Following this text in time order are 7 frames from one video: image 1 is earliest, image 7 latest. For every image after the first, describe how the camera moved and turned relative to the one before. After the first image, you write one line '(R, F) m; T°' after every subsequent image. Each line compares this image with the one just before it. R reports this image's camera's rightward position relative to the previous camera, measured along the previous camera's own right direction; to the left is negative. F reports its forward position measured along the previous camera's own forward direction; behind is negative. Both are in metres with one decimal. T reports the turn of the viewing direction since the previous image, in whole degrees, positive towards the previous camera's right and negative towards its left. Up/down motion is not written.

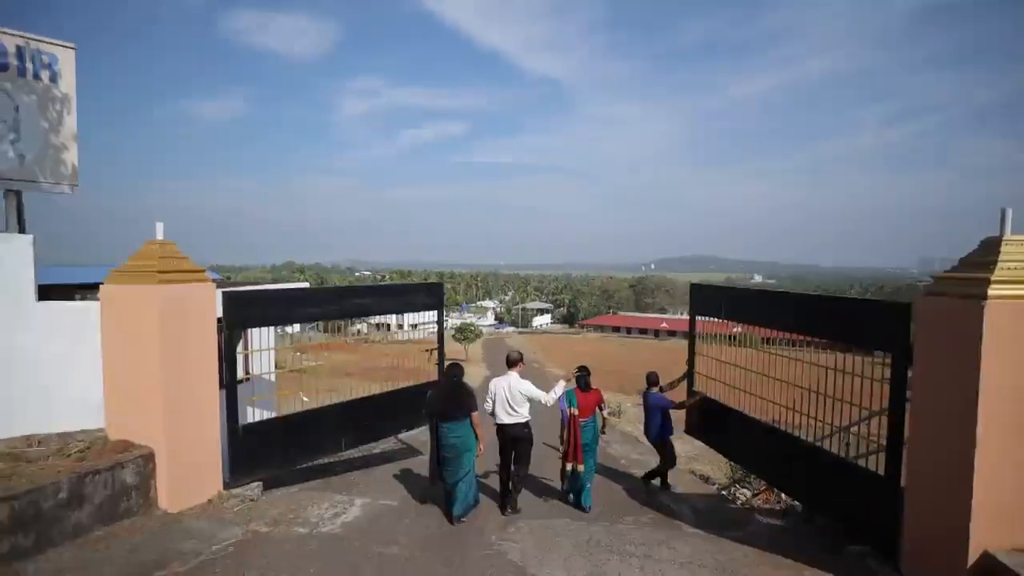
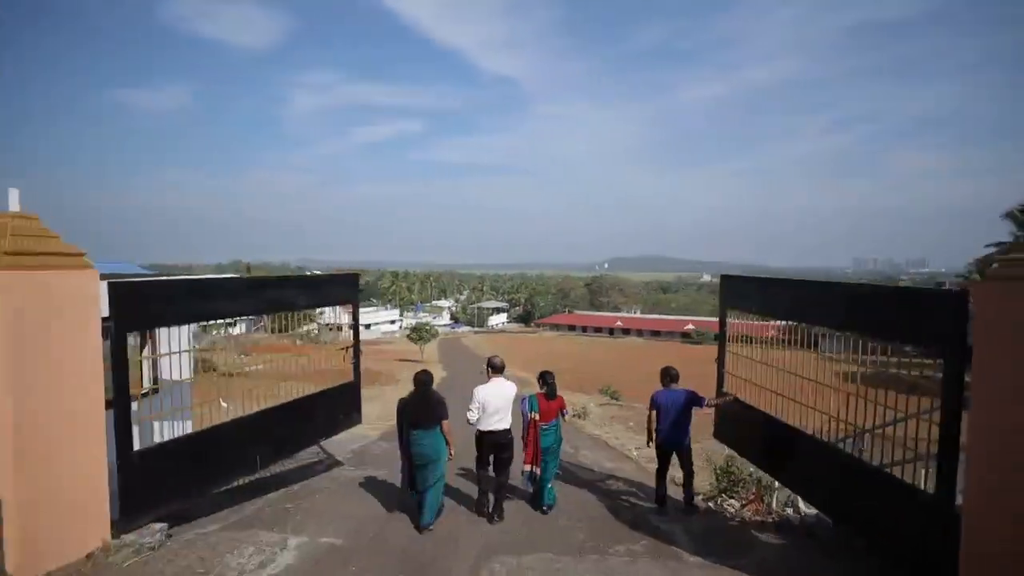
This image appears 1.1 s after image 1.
(-0.1, +0.7) m; +4°
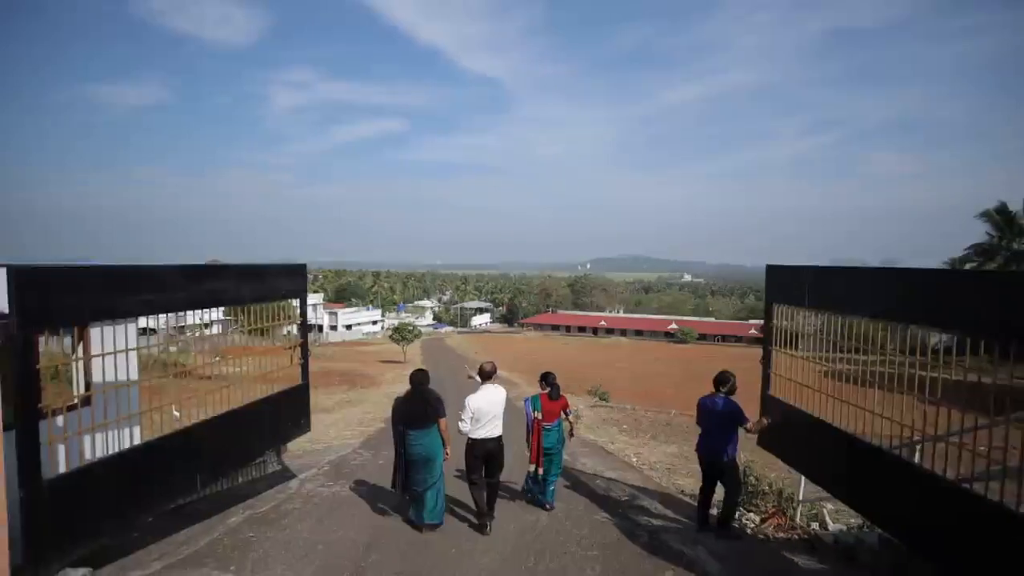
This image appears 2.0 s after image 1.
(-0.1, +0.6) m; +2°
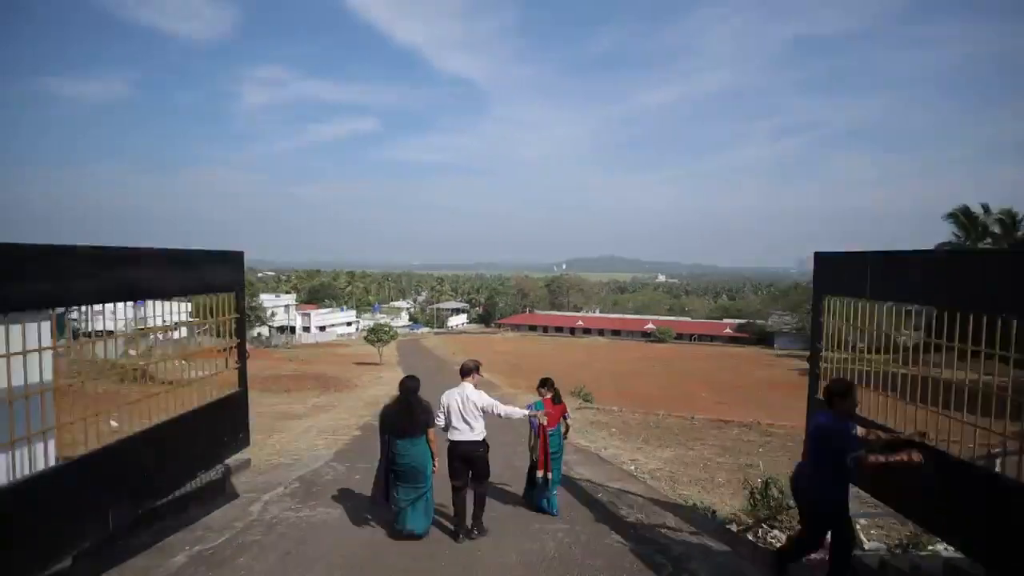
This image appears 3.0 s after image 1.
(-0.2, +0.7) m; +2°
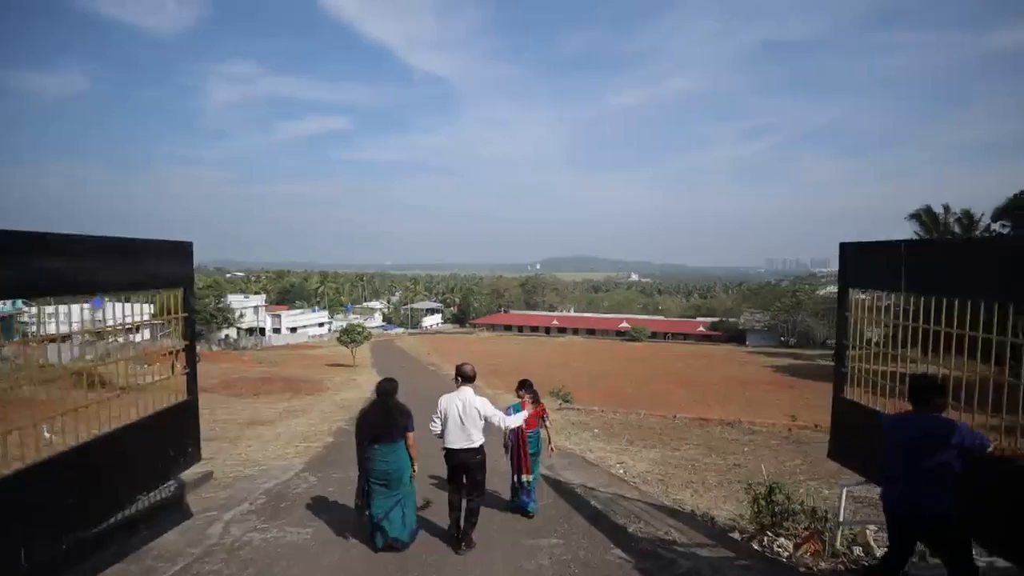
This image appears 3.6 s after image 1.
(-0.1, +0.4) m; +2°
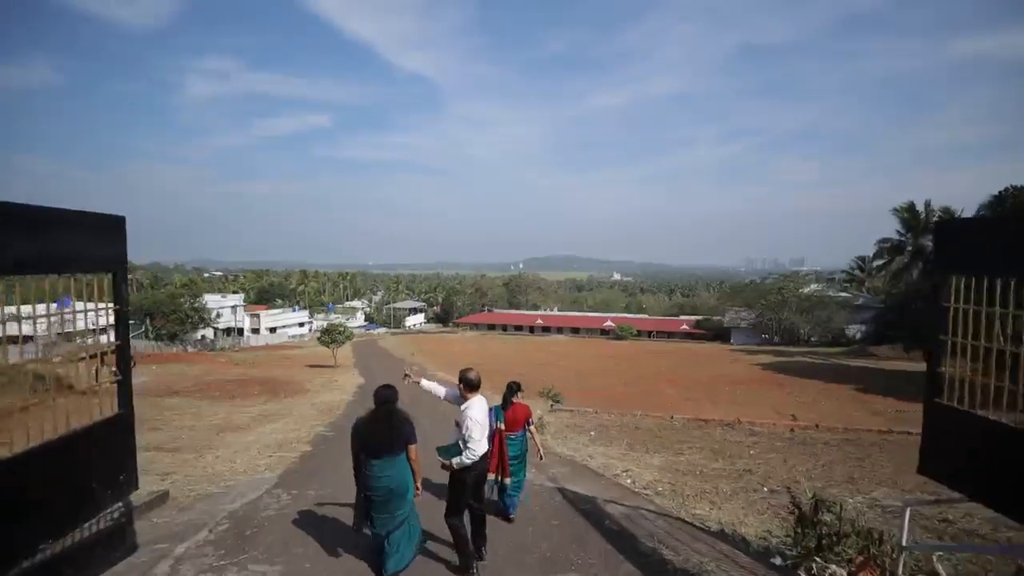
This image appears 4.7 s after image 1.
(-0.2, +0.7) m; +2°
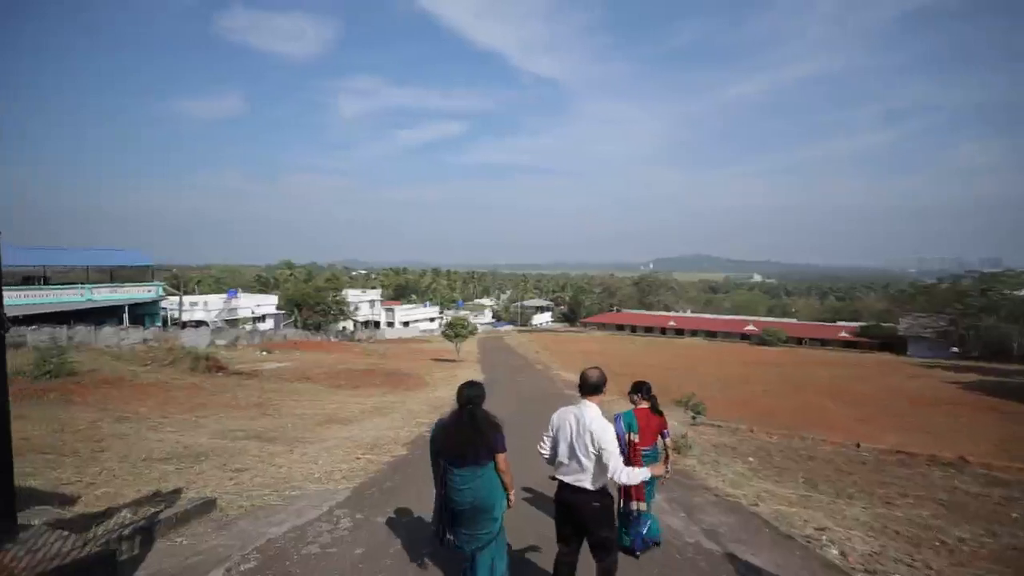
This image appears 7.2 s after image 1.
(-0.1, +2.0) m; -12°
